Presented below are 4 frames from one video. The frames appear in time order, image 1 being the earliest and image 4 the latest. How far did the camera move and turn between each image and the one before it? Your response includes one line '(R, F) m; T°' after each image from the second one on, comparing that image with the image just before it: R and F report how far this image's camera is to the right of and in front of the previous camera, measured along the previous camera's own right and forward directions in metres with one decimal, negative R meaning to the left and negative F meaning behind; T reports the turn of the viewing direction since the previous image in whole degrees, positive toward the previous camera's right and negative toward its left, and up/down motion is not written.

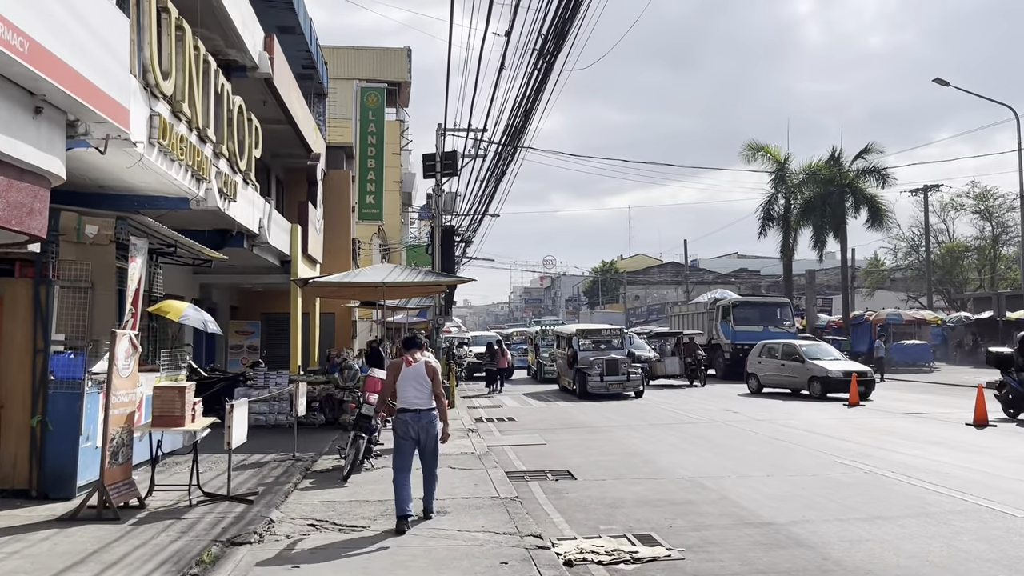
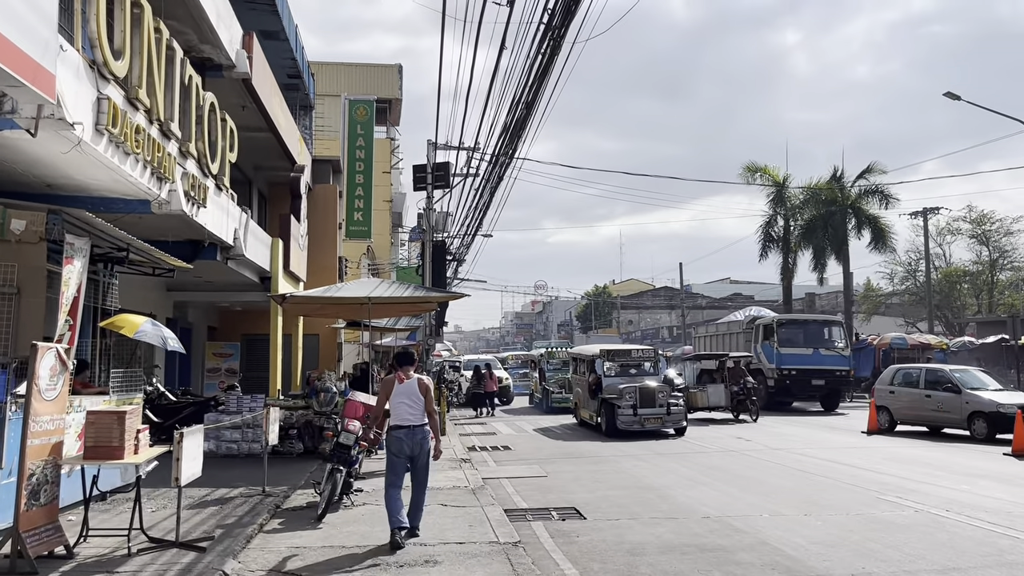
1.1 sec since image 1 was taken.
(-0.1, +1.2) m; +1°
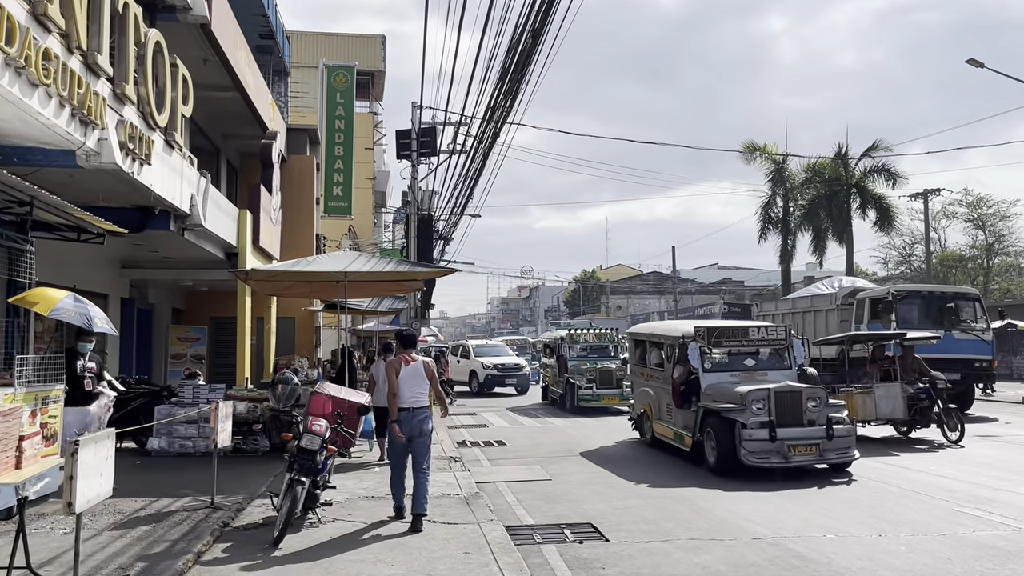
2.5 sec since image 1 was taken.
(-0.2, +1.7) m; +1°
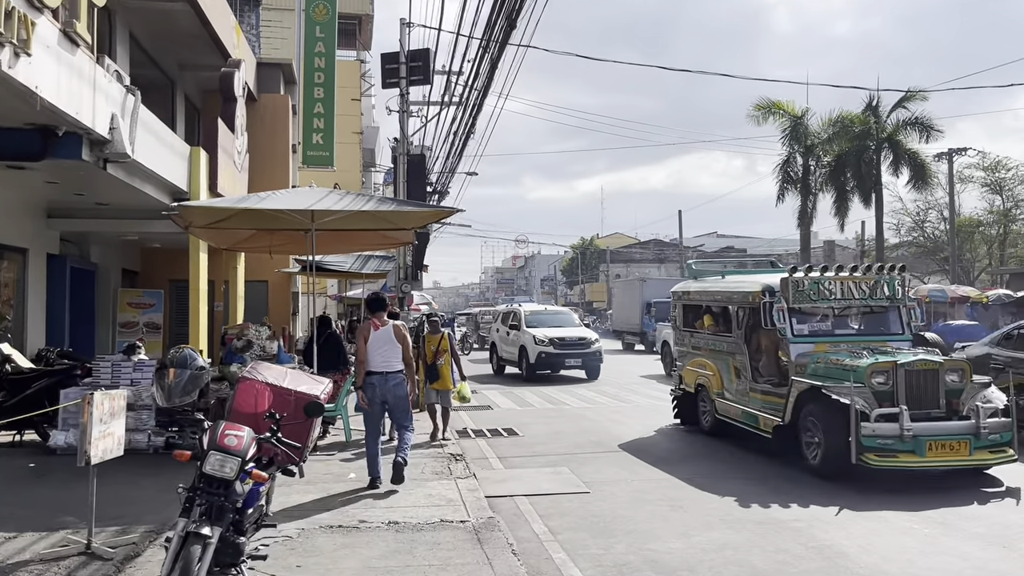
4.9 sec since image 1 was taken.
(-0.3, +2.7) m; 0°
